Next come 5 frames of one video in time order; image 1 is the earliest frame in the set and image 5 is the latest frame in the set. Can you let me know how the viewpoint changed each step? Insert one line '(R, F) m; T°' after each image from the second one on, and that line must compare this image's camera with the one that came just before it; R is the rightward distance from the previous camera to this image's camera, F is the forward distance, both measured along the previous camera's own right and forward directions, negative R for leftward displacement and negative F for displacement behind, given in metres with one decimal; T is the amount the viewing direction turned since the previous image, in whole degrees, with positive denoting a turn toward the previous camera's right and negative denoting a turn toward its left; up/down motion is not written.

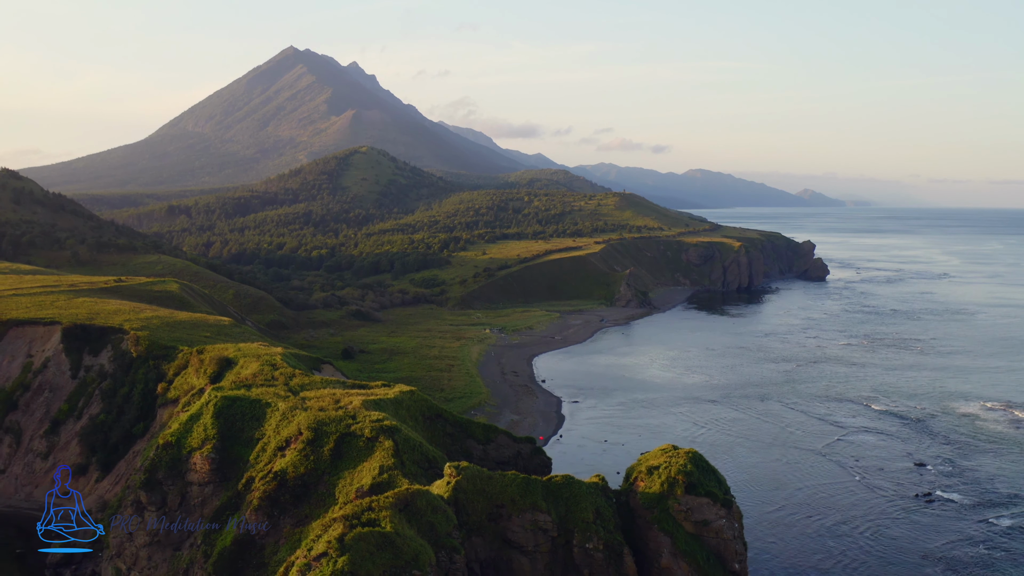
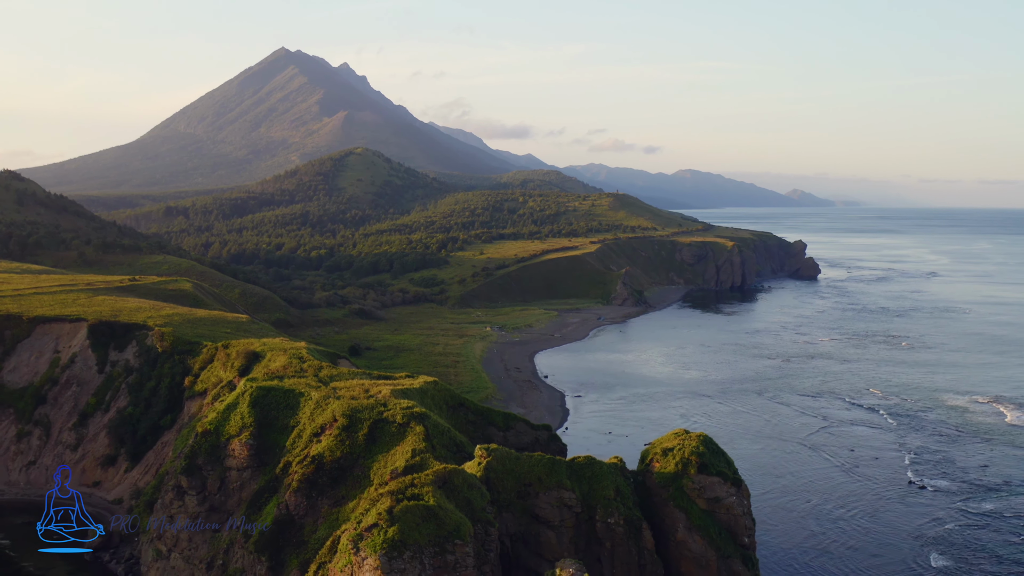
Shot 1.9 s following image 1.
(-1.0, -1.4) m; +1°
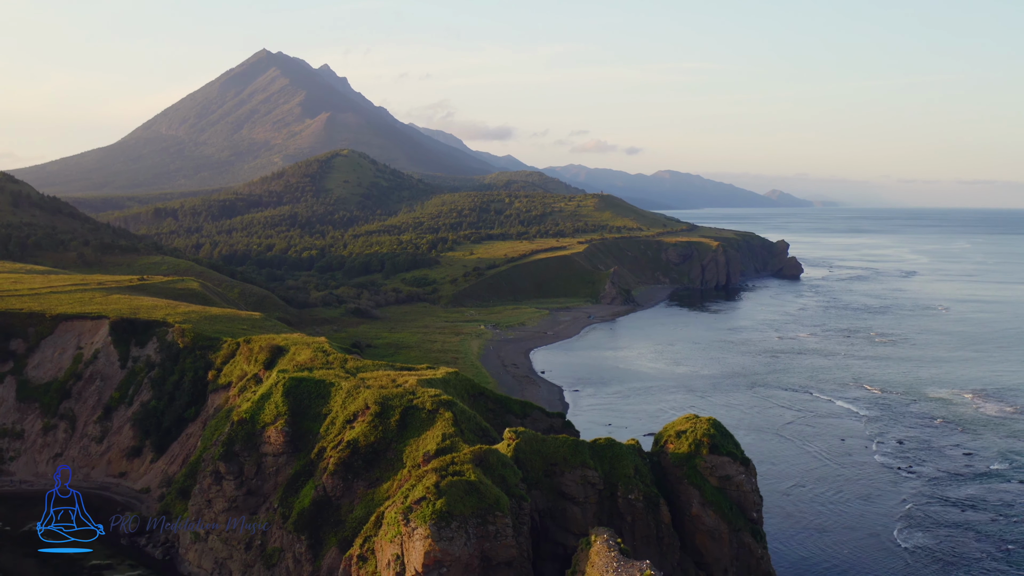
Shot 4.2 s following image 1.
(-1.4, -1.5) m; +2°
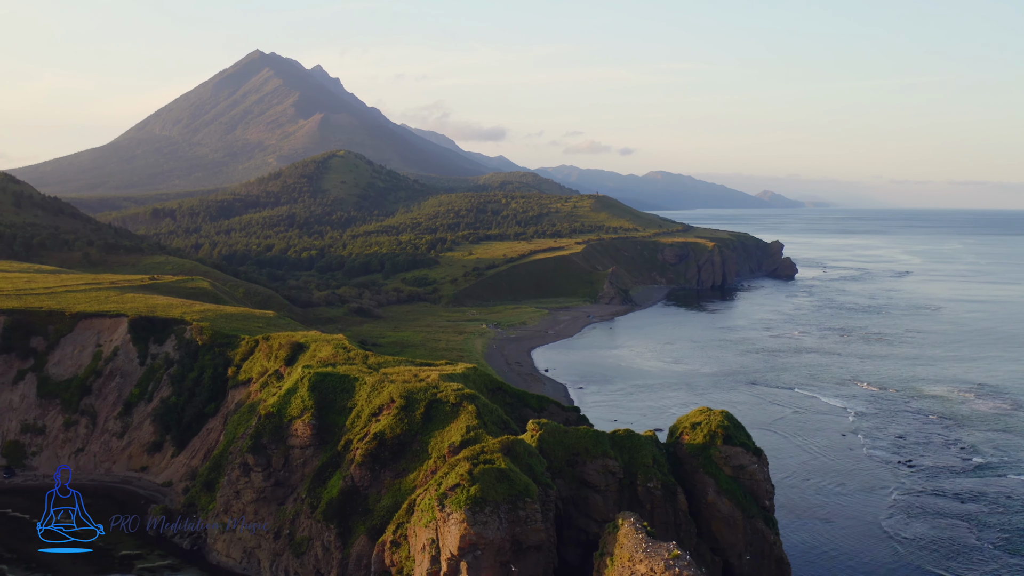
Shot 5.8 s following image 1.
(-1.0, -0.8) m; +1°
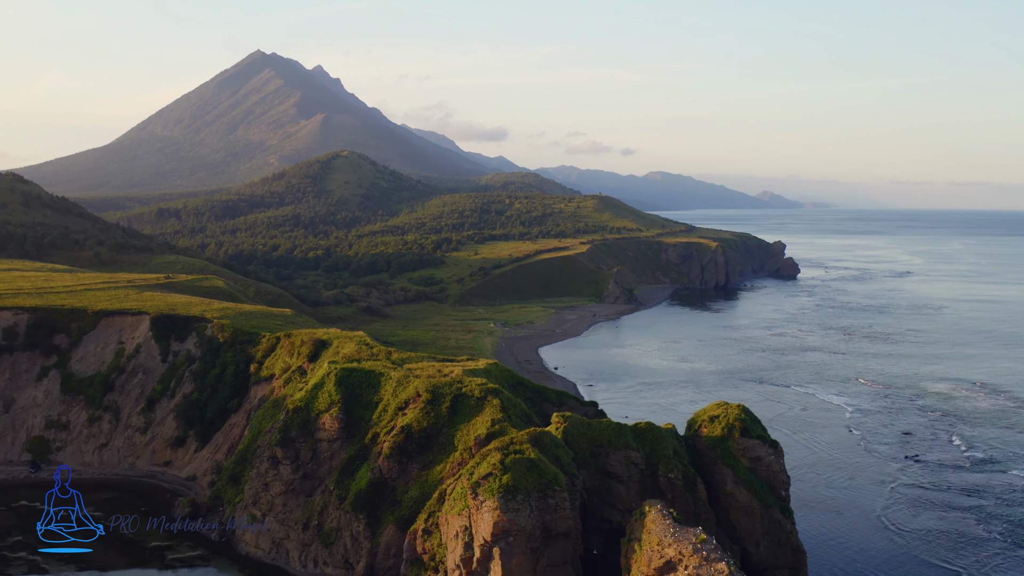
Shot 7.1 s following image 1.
(-0.8, -0.6) m; 0°
